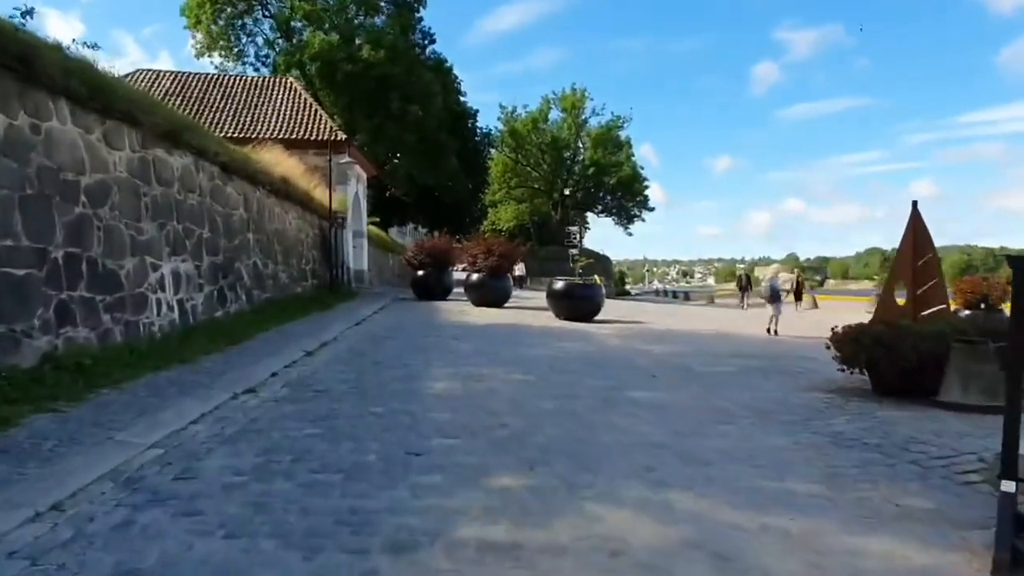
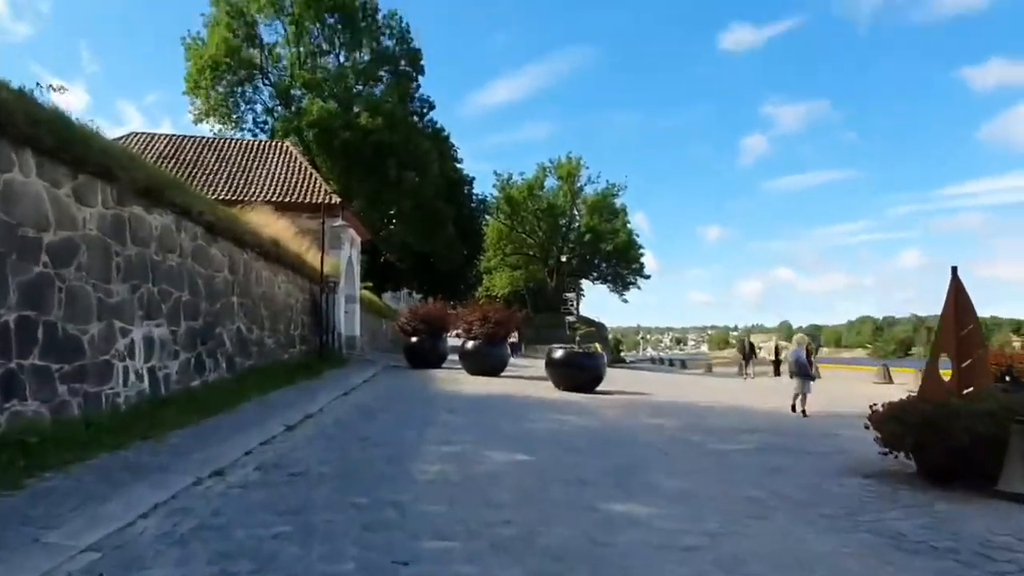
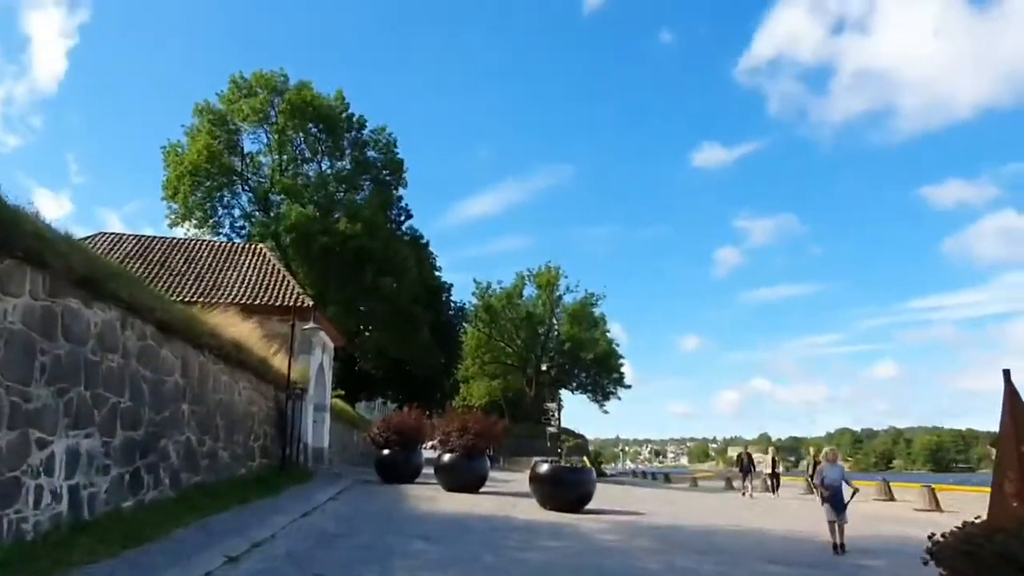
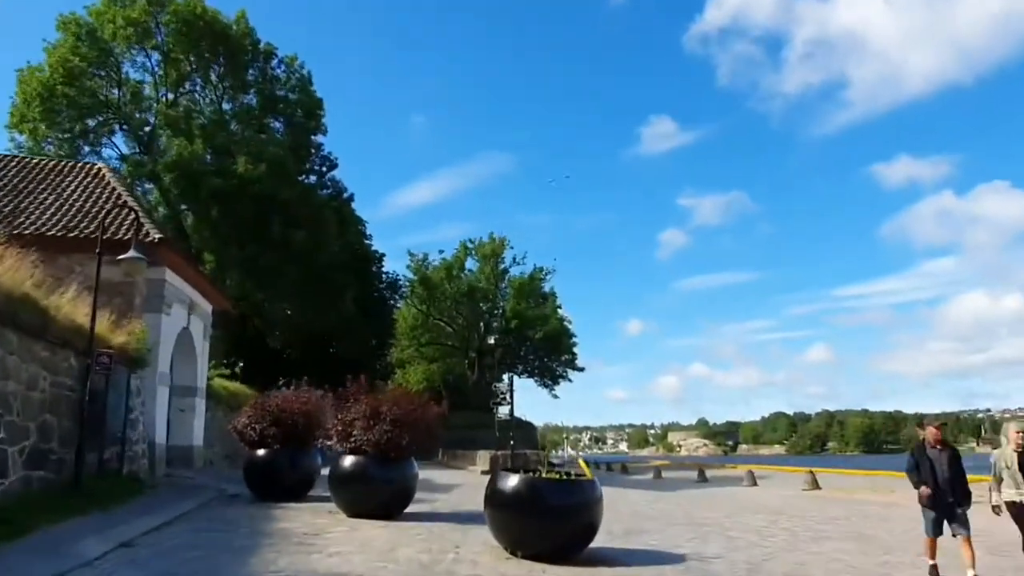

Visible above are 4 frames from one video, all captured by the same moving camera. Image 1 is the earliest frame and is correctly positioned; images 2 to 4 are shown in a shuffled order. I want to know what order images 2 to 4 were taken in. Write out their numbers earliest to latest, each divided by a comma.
2, 3, 4
